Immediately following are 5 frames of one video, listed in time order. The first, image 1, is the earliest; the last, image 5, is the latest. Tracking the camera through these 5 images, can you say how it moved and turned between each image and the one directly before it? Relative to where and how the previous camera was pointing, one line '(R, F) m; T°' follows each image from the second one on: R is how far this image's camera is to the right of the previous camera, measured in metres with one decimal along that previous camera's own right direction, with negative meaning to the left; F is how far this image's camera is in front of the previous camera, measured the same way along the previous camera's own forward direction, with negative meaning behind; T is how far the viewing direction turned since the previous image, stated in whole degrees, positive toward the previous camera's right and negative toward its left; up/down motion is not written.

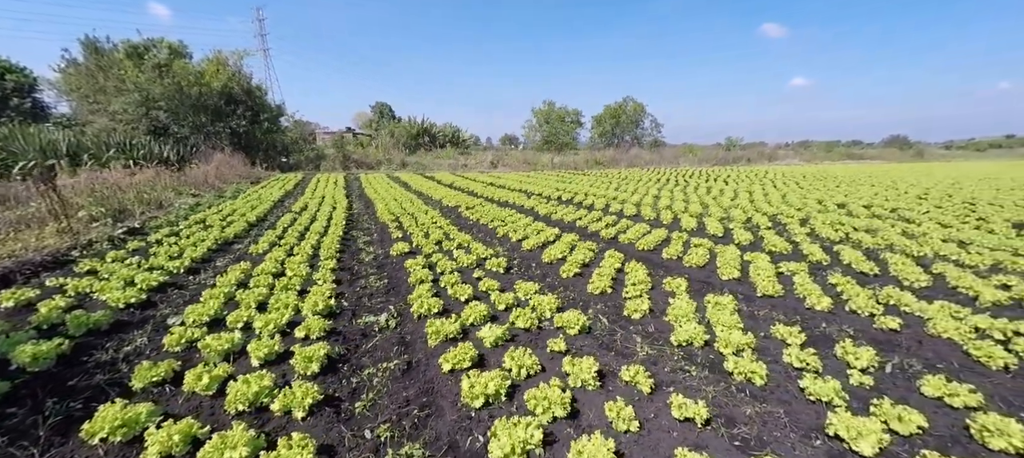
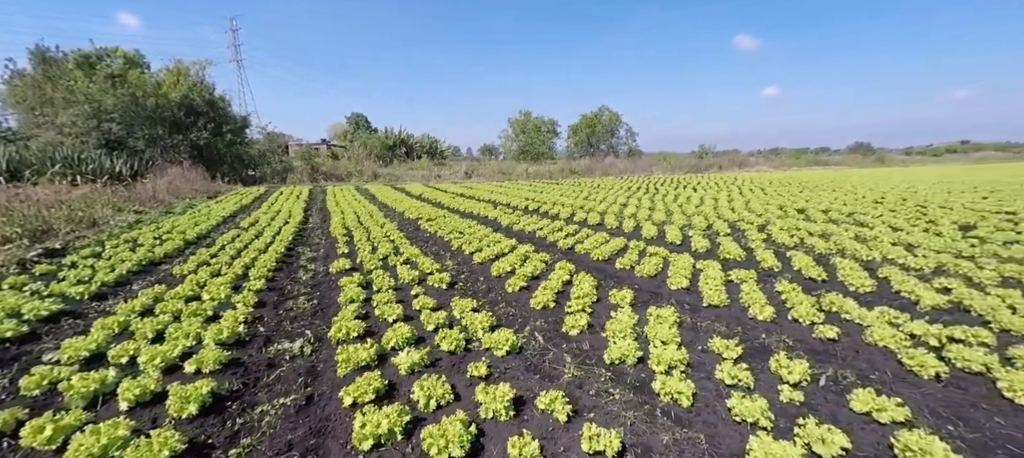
(+0.8, +0.3) m; +3°
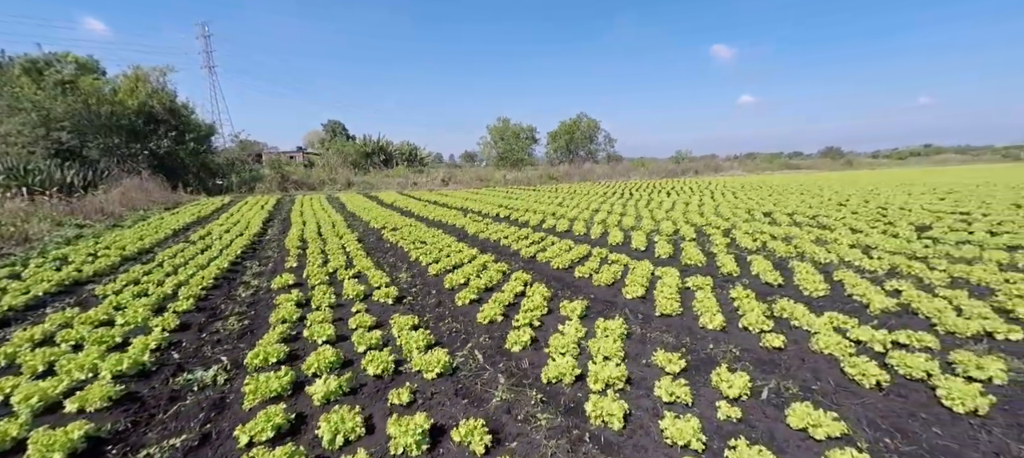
(+0.6, +0.3) m; +2°
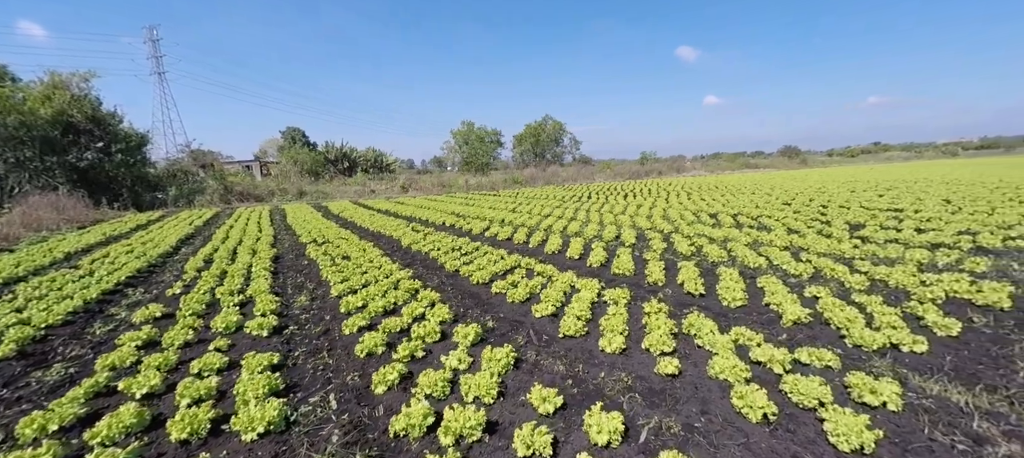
(+1.4, +0.7) m; +4°
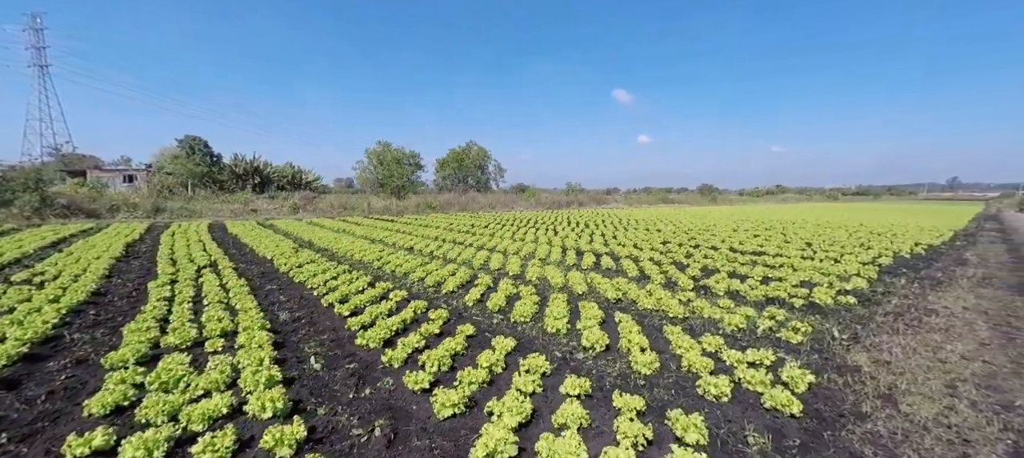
(+4.2, +2.4) m; +9°
